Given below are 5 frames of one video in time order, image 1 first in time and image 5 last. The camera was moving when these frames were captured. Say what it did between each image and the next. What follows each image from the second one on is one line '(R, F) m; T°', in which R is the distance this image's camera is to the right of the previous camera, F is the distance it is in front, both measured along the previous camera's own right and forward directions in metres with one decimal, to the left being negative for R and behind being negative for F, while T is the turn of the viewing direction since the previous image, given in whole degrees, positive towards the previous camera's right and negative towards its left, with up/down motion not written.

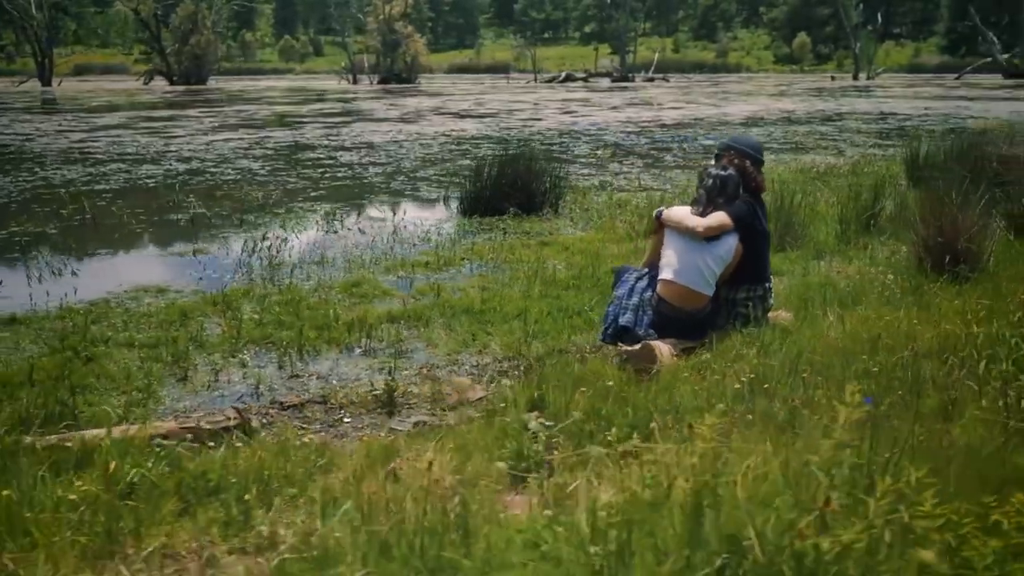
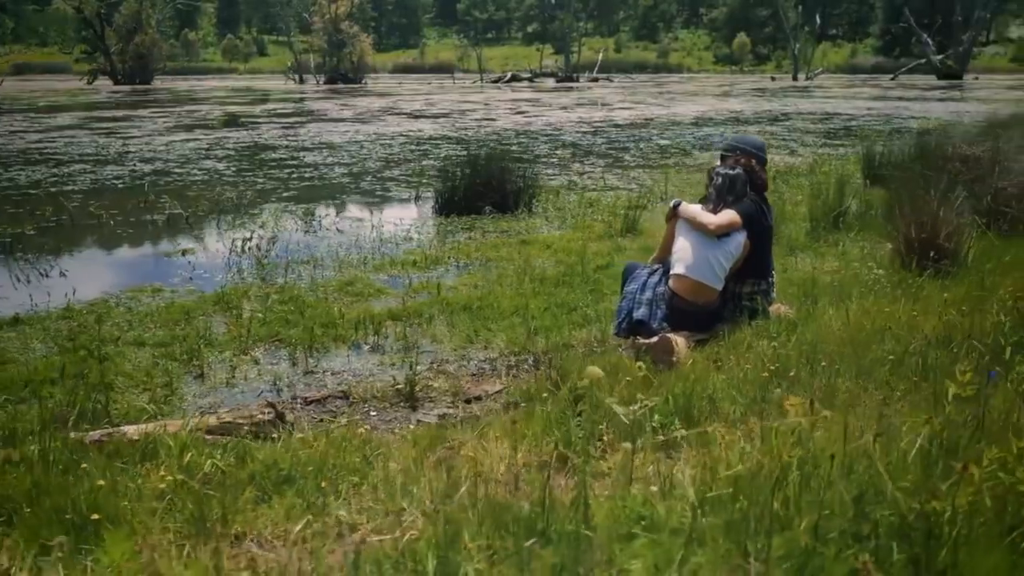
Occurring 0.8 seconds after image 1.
(-0.4, -0.2) m; +3°
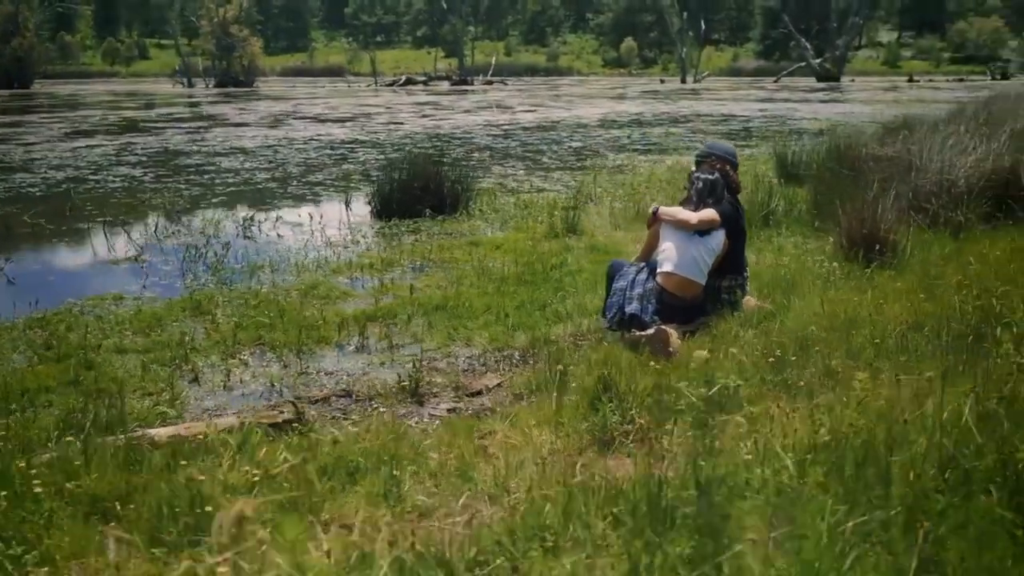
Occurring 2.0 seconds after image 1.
(-0.6, -0.2) m; +6°
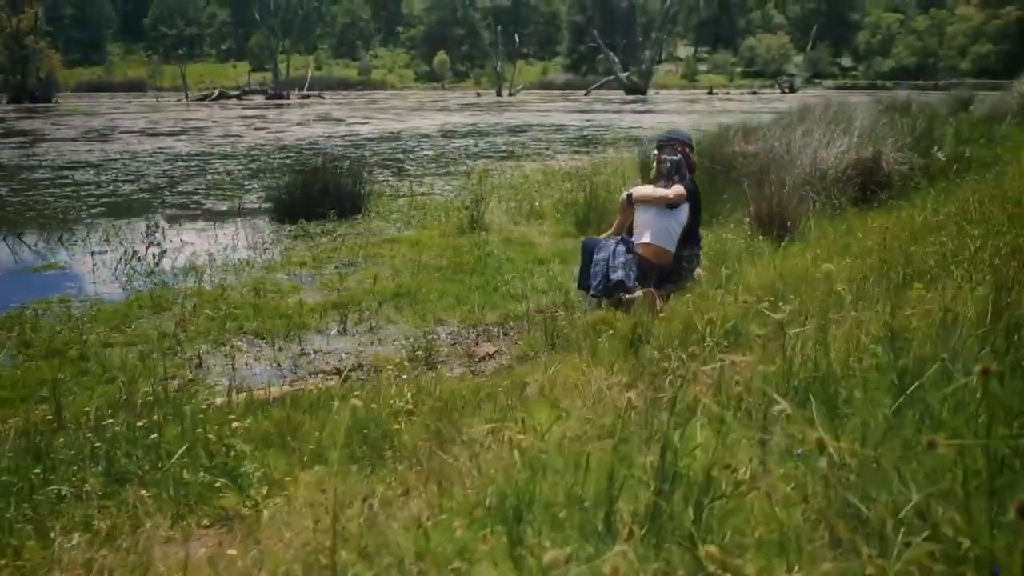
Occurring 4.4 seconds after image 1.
(-1.1, -0.5) m; +10°
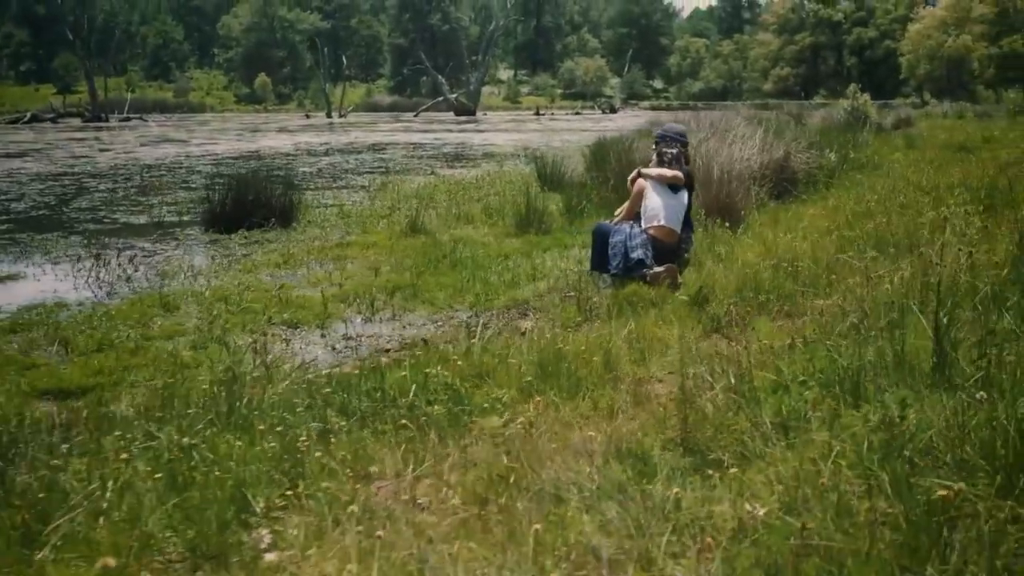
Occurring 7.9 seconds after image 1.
(-1.4, -0.5) m; +10°
